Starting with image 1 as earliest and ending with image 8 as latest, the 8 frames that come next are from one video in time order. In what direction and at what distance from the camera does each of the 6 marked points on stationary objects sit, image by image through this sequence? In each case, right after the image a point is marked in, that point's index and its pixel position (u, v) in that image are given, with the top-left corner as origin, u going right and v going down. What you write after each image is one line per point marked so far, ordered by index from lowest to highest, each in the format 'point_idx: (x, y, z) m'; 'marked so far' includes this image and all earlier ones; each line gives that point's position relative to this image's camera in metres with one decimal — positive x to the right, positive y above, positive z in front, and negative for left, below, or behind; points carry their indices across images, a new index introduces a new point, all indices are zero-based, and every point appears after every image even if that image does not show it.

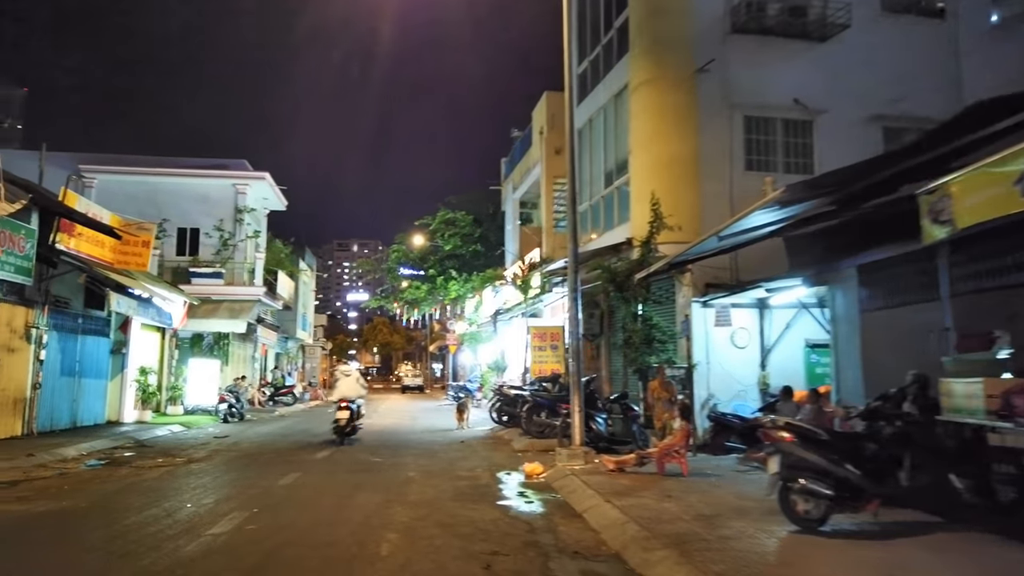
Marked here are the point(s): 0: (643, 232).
0: (+2.8, +1.2, +15.6) m
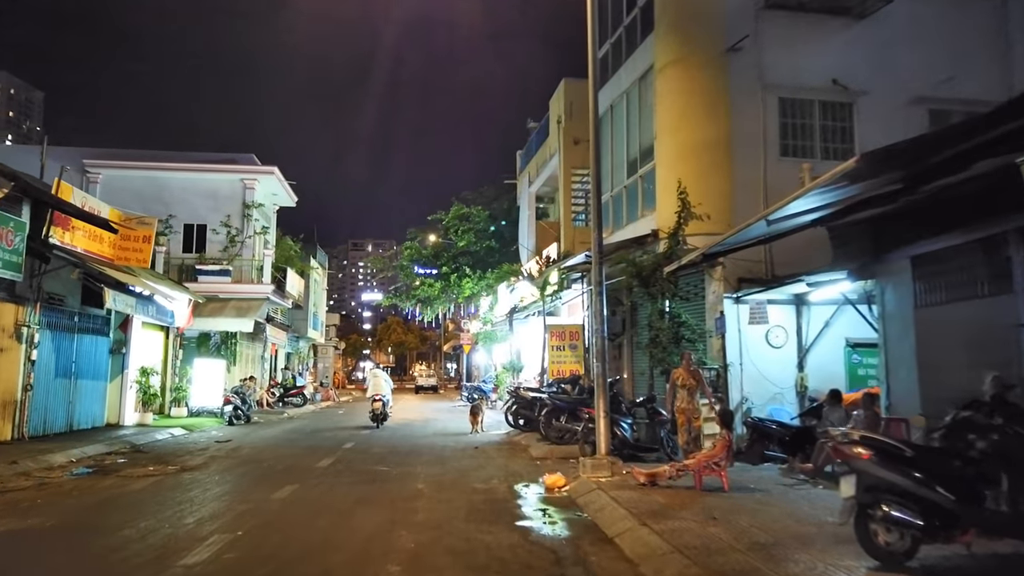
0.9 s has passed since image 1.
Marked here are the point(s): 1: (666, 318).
0: (+3.1, +1.3, +14.5) m
1: (+2.8, -0.5, +13.6) m
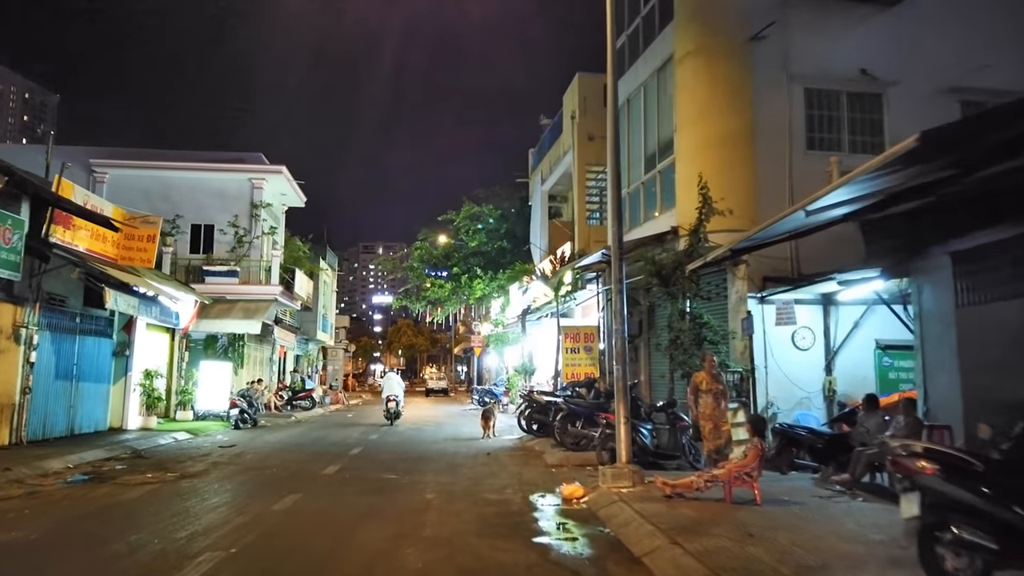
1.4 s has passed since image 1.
0: (+3.3, +1.3, +13.9) m
1: (+3.0, -0.5, +13.0) m
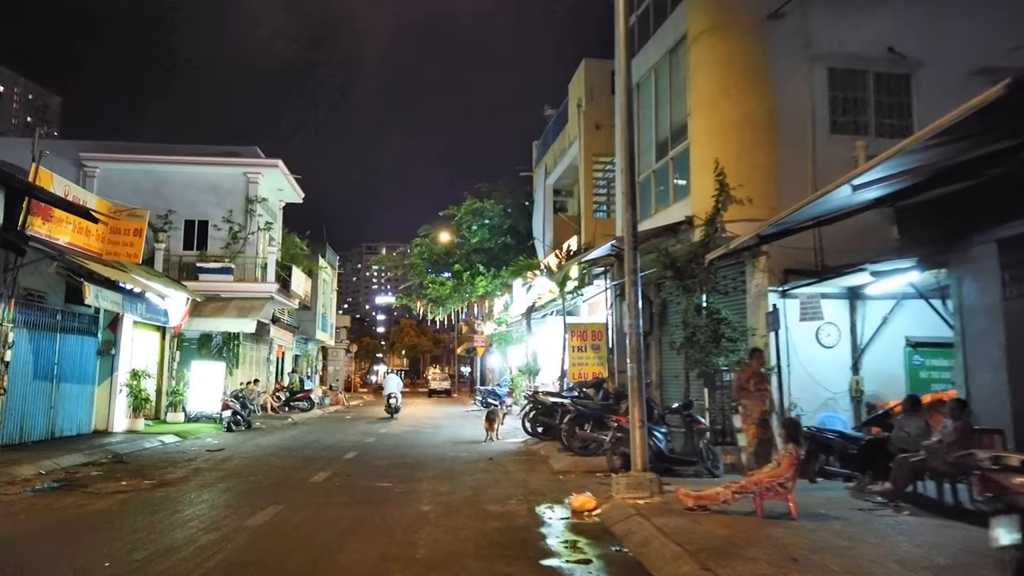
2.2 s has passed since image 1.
0: (+3.4, +1.4, +13.0) m
1: (+3.1, -0.4, +12.1) m
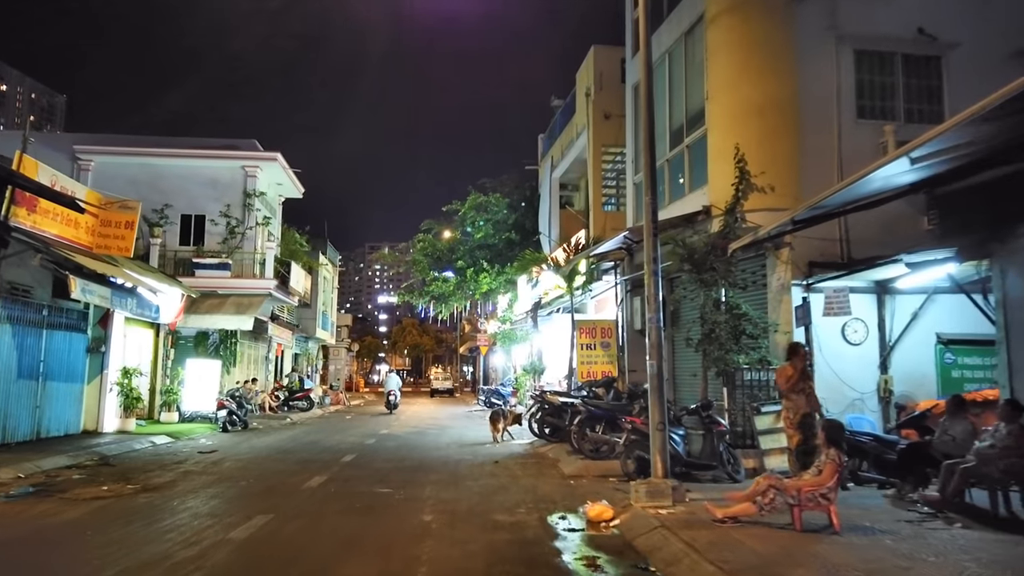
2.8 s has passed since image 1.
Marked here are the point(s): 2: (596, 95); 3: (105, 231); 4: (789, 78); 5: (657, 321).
0: (+3.5, +1.5, +12.3) m
1: (+3.2, -0.3, +11.4) m
2: (+2.1, +4.8, +18.4) m
3: (-9.3, +1.3, +17.0) m
4: (+4.5, +3.4, +12.0) m
5: (+1.6, -0.4, +8.4) m
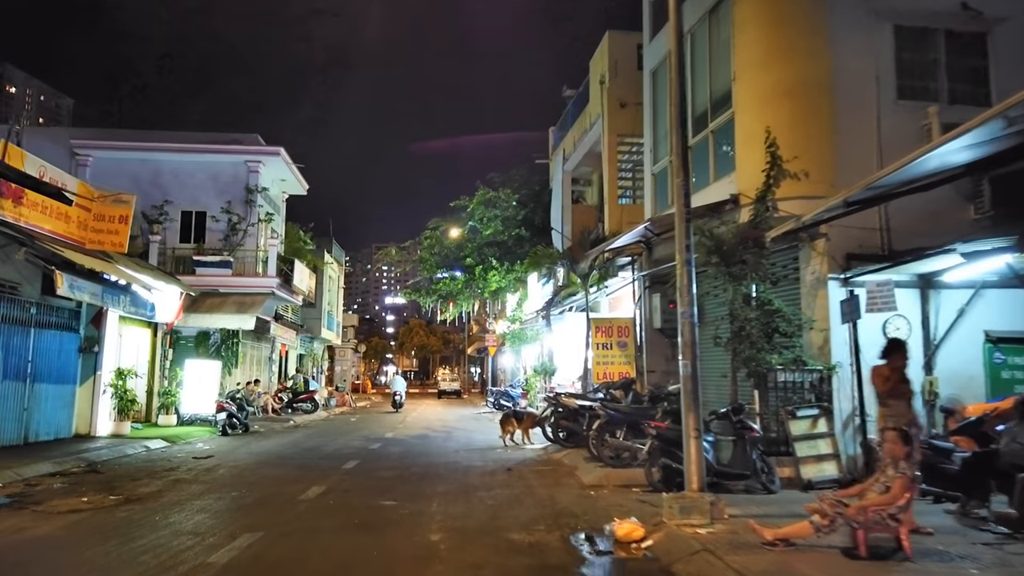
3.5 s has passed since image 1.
0: (+3.7, +1.6, +11.5) m
1: (+3.4, -0.2, +10.5) m
2: (+2.3, +4.9, +17.6) m
3: (-9.1, +1.4, +16.3) m
4: (+4.7, +3.5, +11.2) m
5: (+1.8, -0.3, +7.6) m
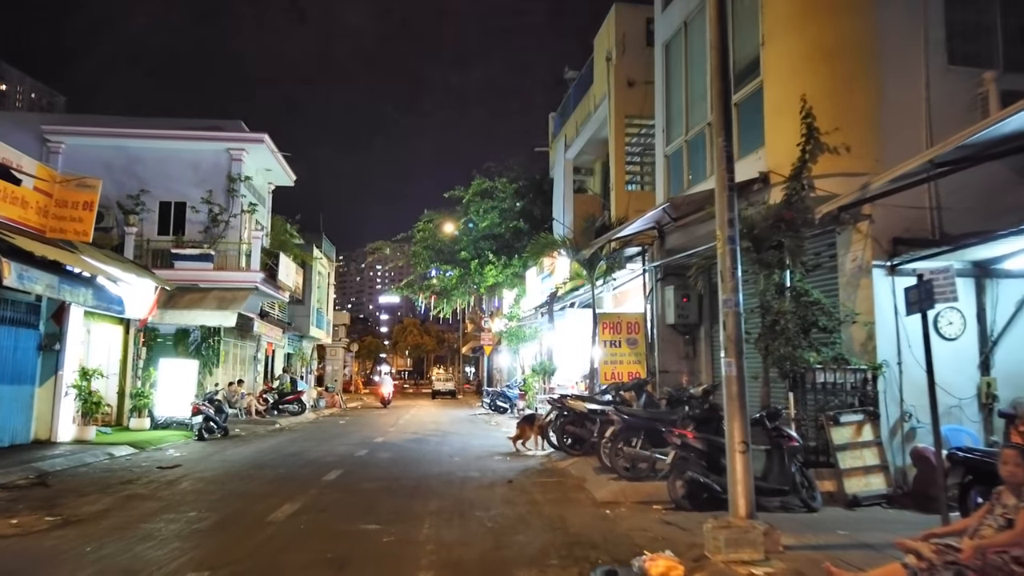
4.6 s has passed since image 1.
0: (+3.8, +1.7, +10.2) m
1: (+3.4, -0.1, +9.3) m
2: (+2.3, +5.0, +16.3) m
3: (-9.1, +1.5, +14.9) m
4: (+4.7, +3.6, +9.9) m
5: (+1.9, -0.1, +6.3) m
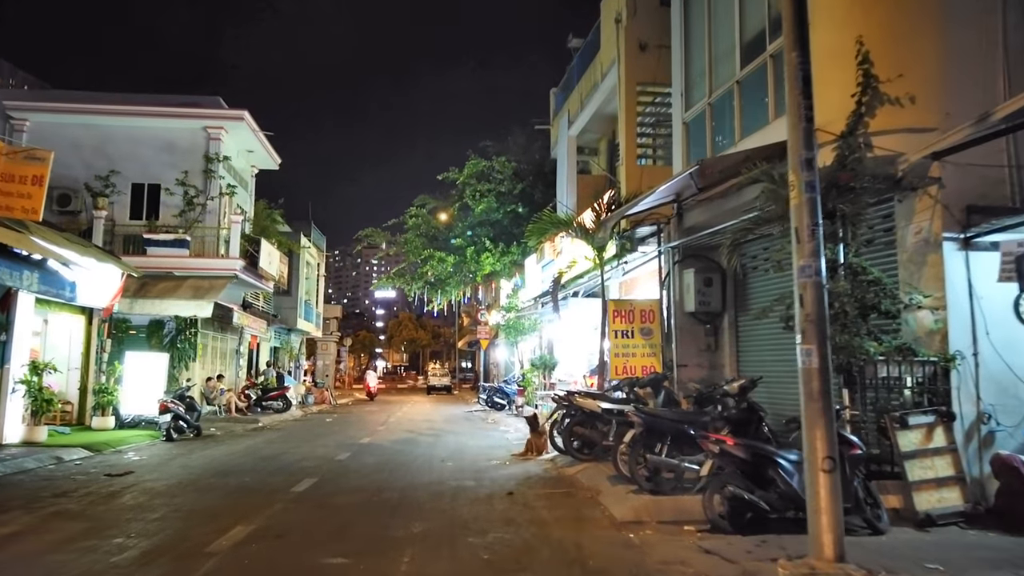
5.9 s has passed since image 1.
0: (+3.8, +2.0, +8.7) m
1: (+3.5, +0.2, +7.8) m
2: (+2.3, +5.3, +14.8) m
3: (-9.1, +1.8, +13.3) m
4: (+4.7, +3.9, +8.4) m
5: (+1.9, +0.1, +4.8) m
